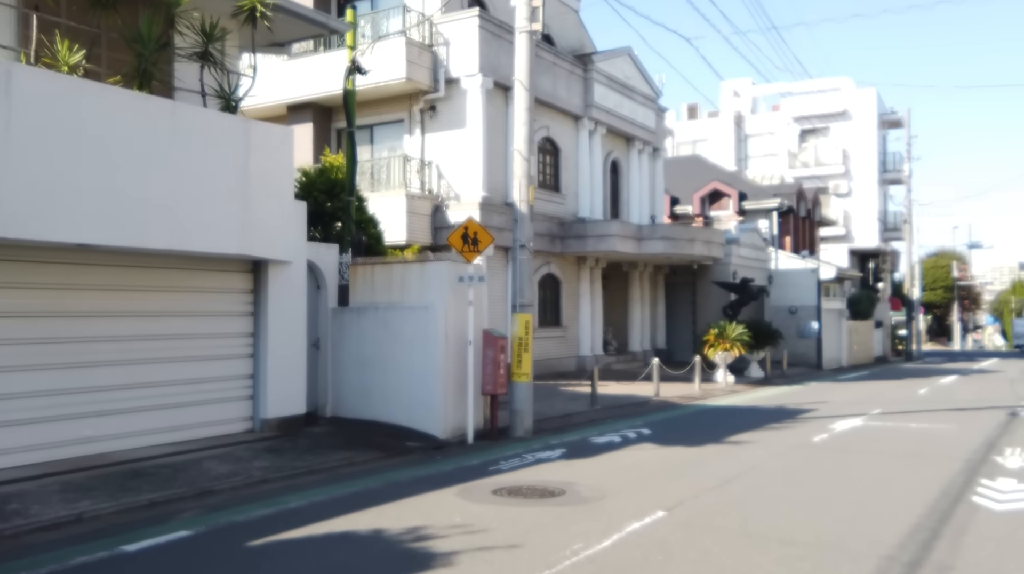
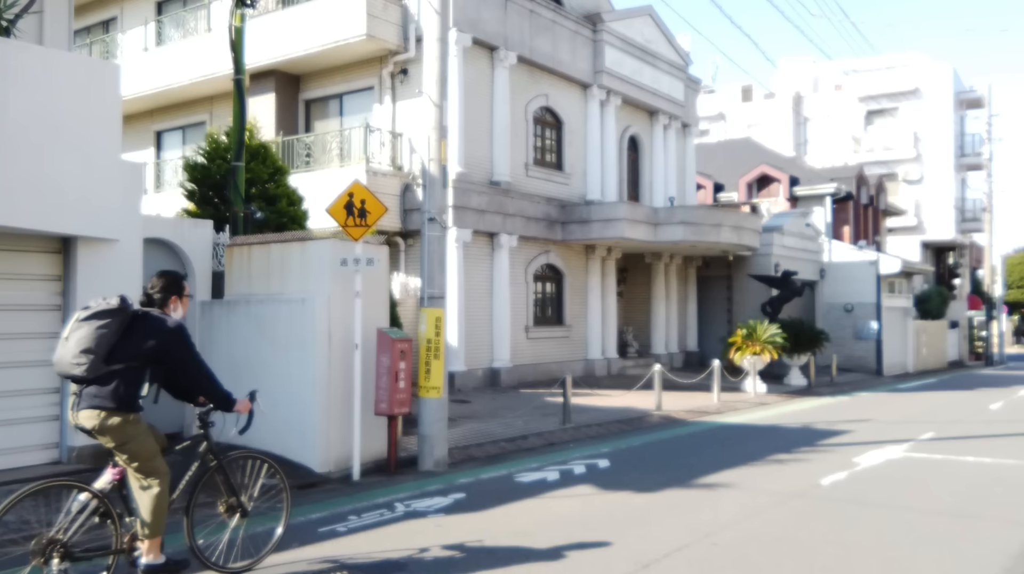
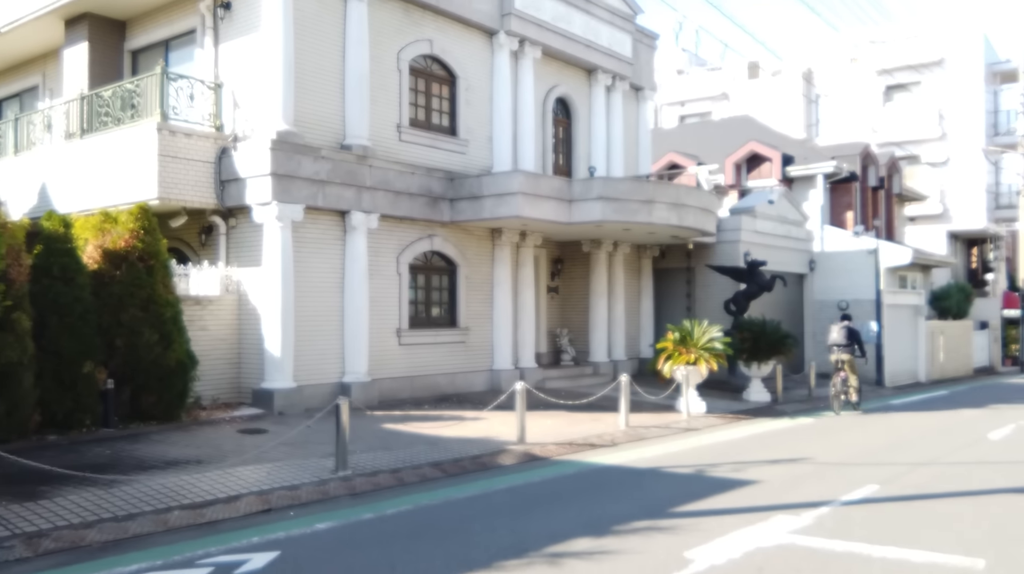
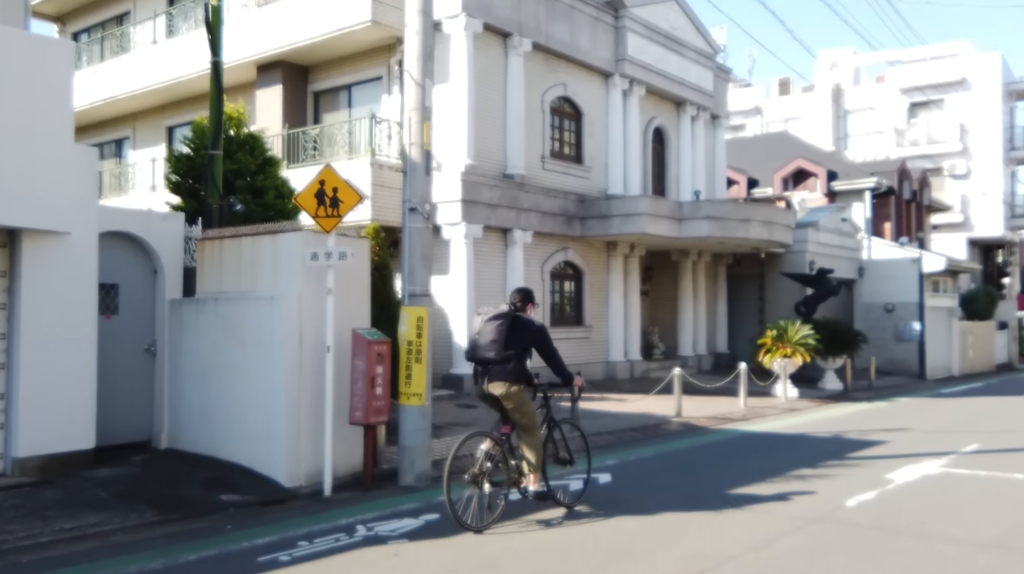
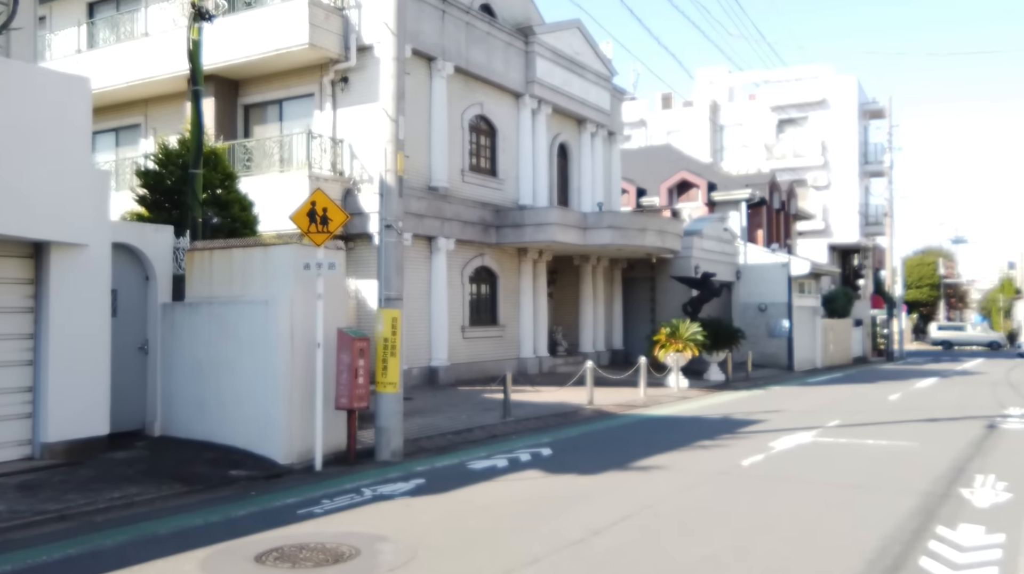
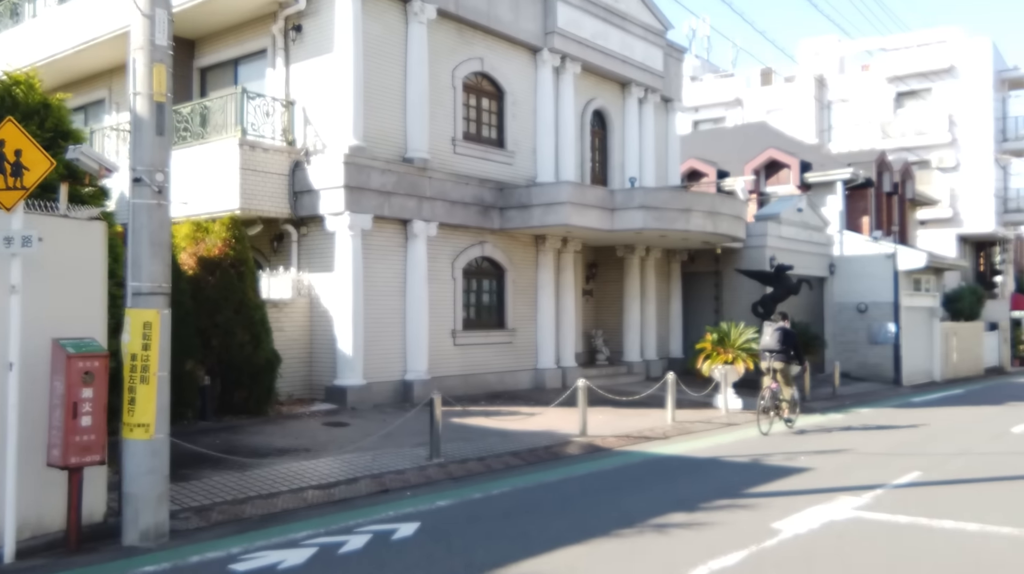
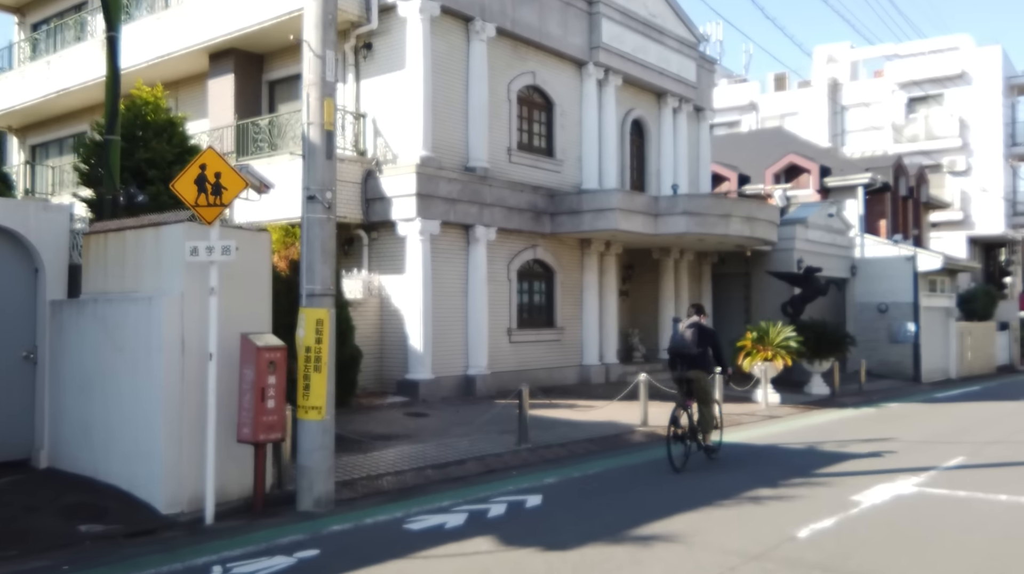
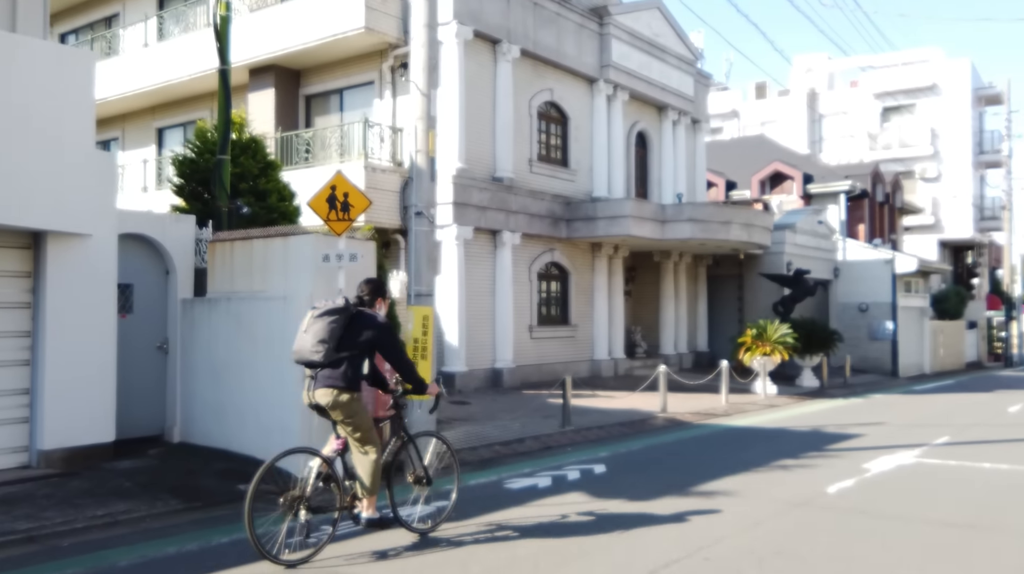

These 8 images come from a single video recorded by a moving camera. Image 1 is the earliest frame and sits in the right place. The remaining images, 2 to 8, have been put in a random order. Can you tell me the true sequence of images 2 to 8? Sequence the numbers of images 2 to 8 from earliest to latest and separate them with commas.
5, 2, 8, 4, 7, 6, 3
